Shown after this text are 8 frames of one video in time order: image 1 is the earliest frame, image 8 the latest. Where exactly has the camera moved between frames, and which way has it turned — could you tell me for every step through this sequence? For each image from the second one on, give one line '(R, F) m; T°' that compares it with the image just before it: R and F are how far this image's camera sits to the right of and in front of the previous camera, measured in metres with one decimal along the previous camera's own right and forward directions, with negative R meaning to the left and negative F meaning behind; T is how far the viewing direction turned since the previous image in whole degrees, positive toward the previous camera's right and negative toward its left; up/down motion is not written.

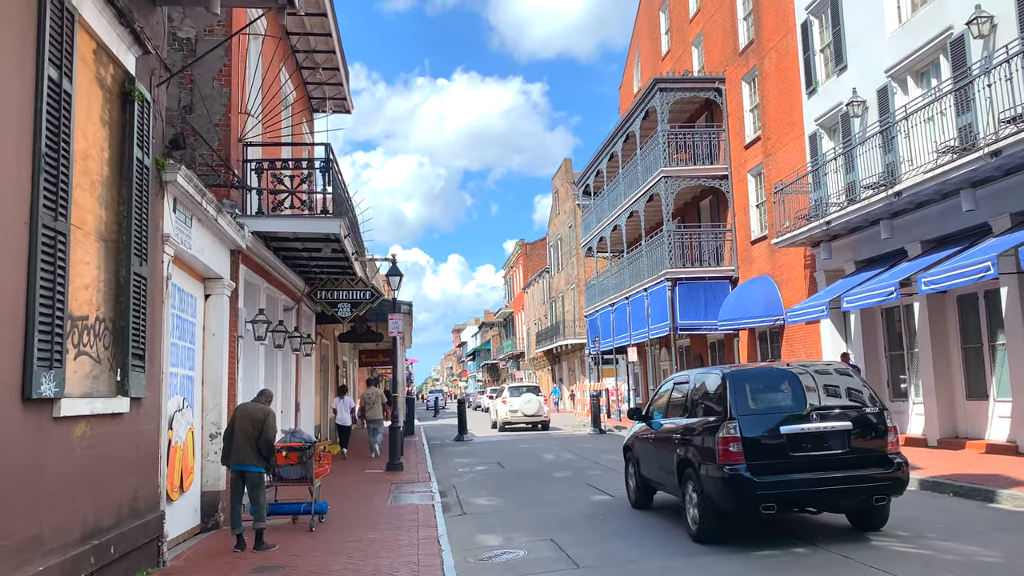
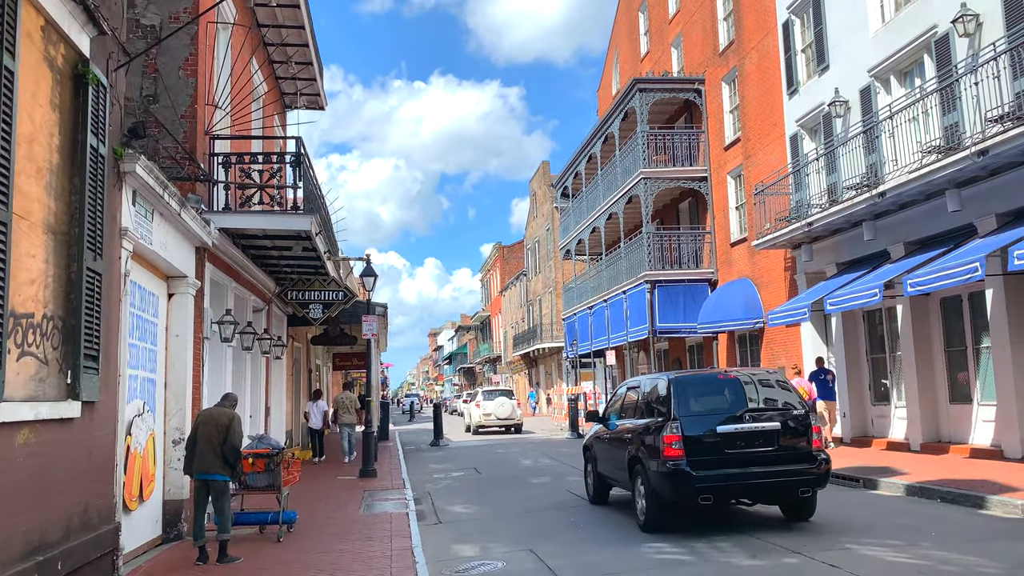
(0.0, +0.4) m; +2°
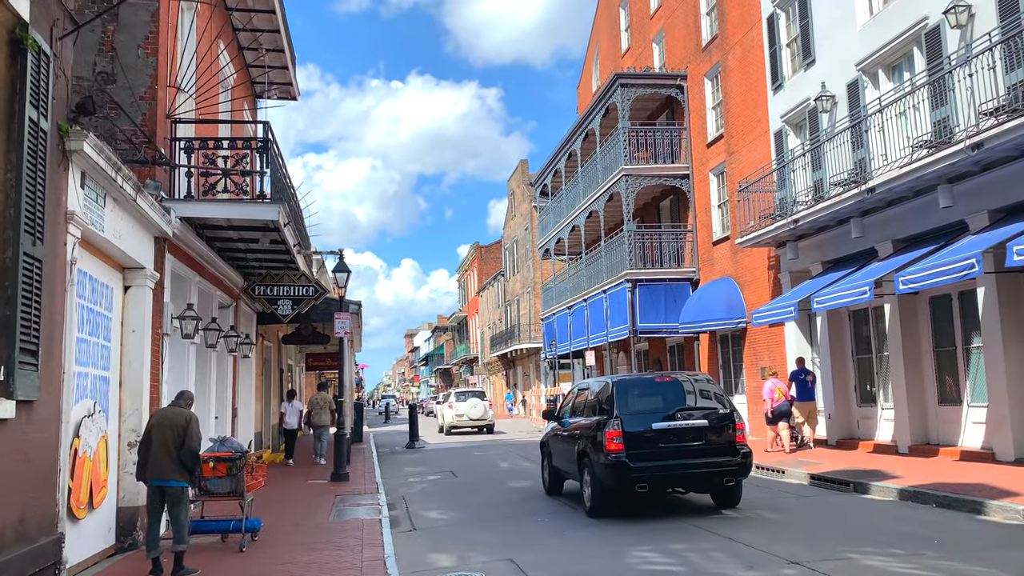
(0.0, +0.5) m; +2°
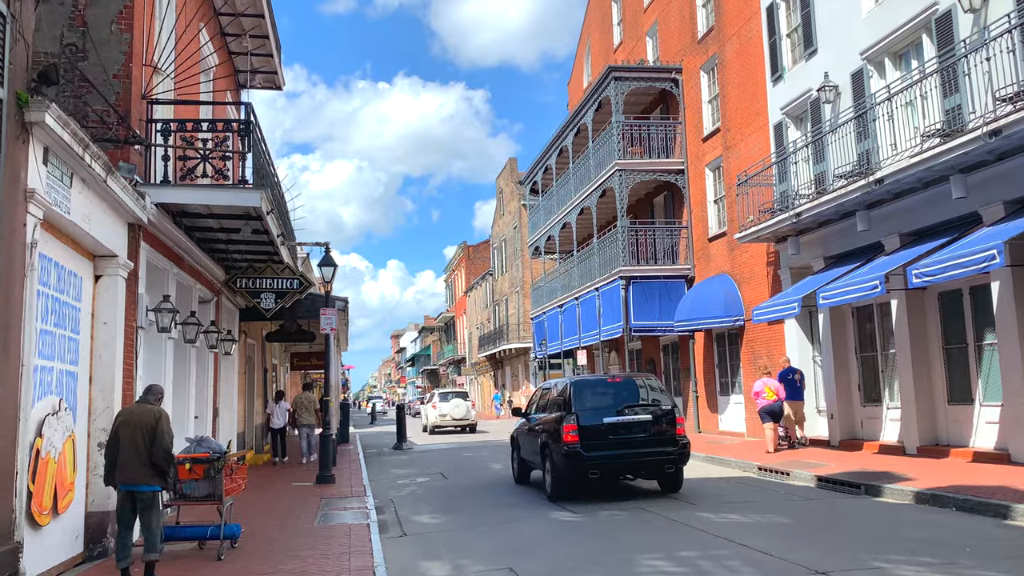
(-0.1, +0.5) m; +1°
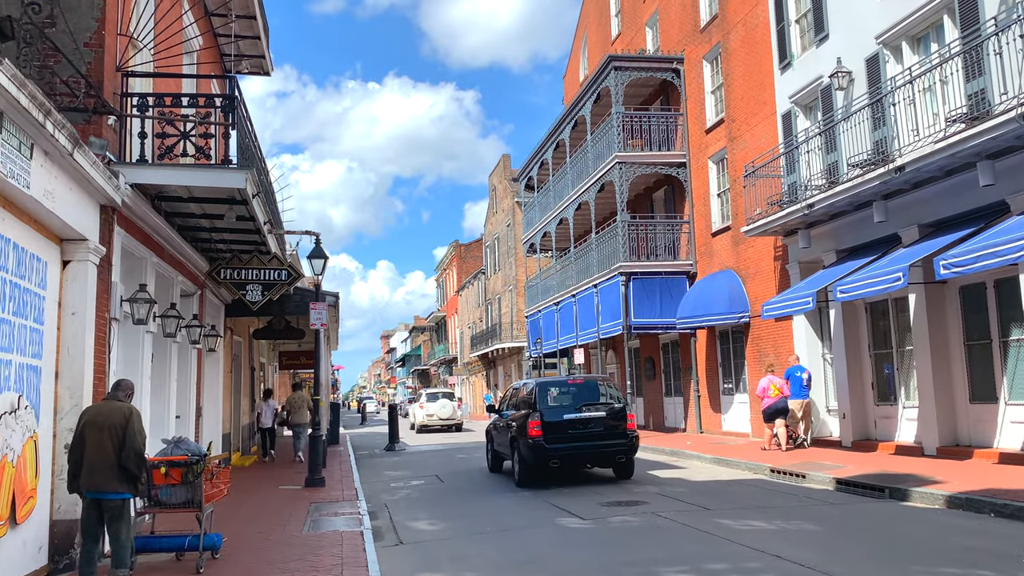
(-0.2, +0.7) m; +1°
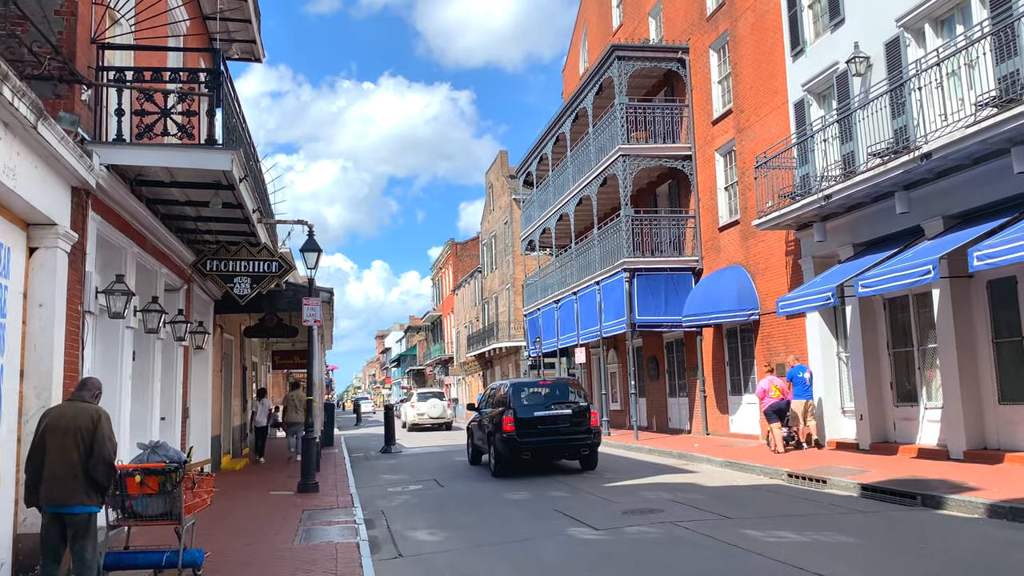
(-0.1, +0.6) m; 0°
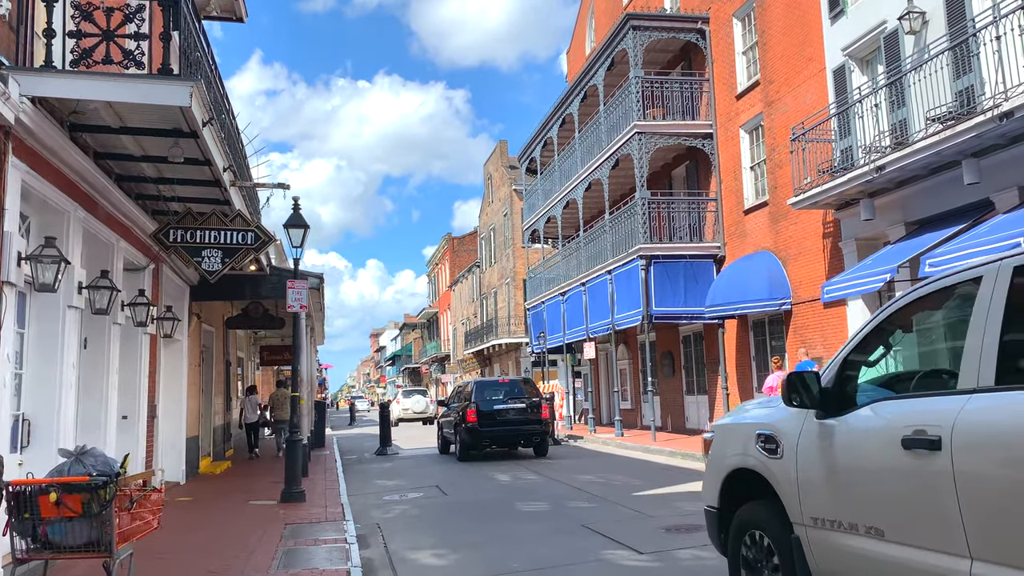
(-0.3, +1.5) m; 0°
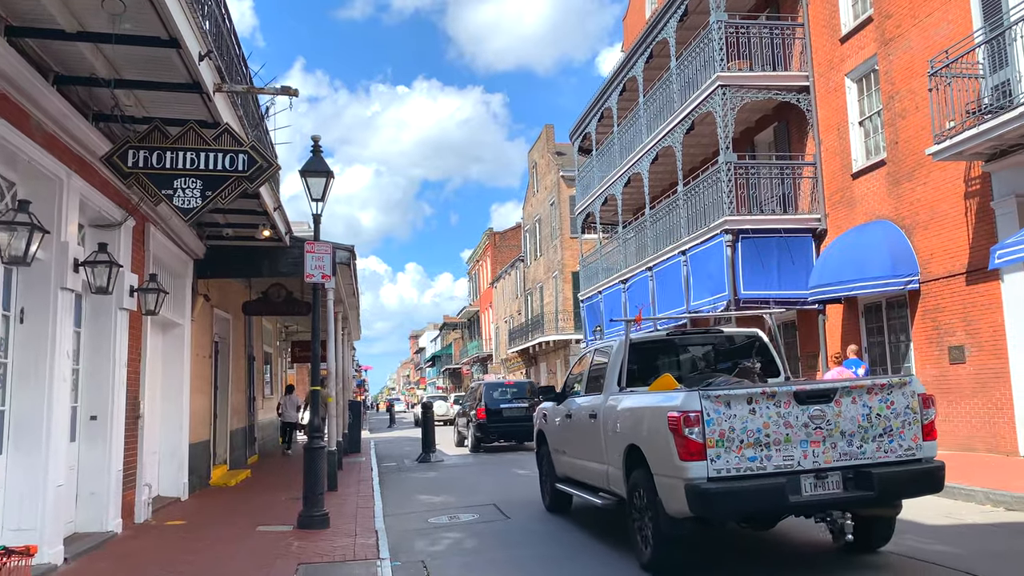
(-0.5, +2.5) m; -3°
